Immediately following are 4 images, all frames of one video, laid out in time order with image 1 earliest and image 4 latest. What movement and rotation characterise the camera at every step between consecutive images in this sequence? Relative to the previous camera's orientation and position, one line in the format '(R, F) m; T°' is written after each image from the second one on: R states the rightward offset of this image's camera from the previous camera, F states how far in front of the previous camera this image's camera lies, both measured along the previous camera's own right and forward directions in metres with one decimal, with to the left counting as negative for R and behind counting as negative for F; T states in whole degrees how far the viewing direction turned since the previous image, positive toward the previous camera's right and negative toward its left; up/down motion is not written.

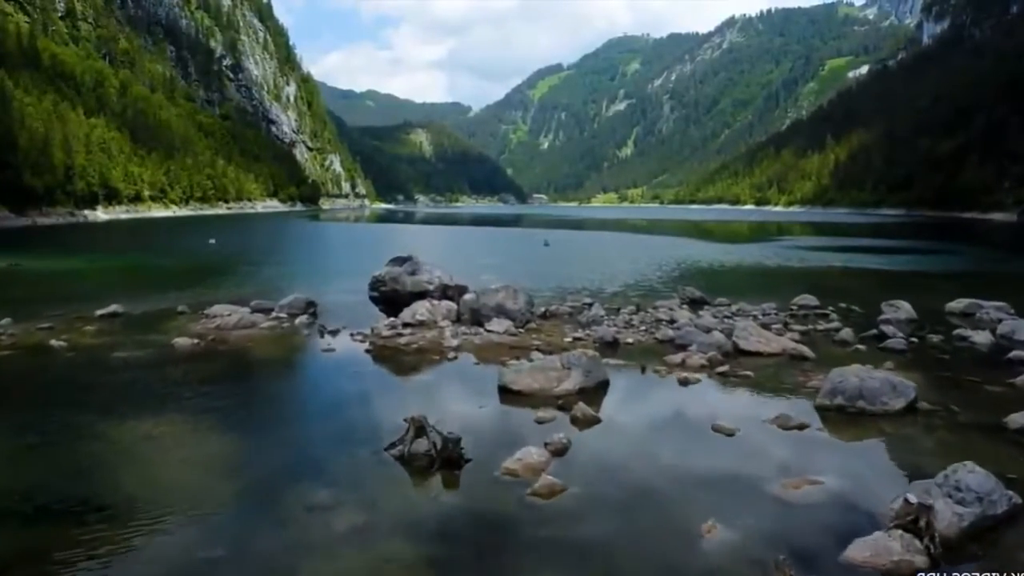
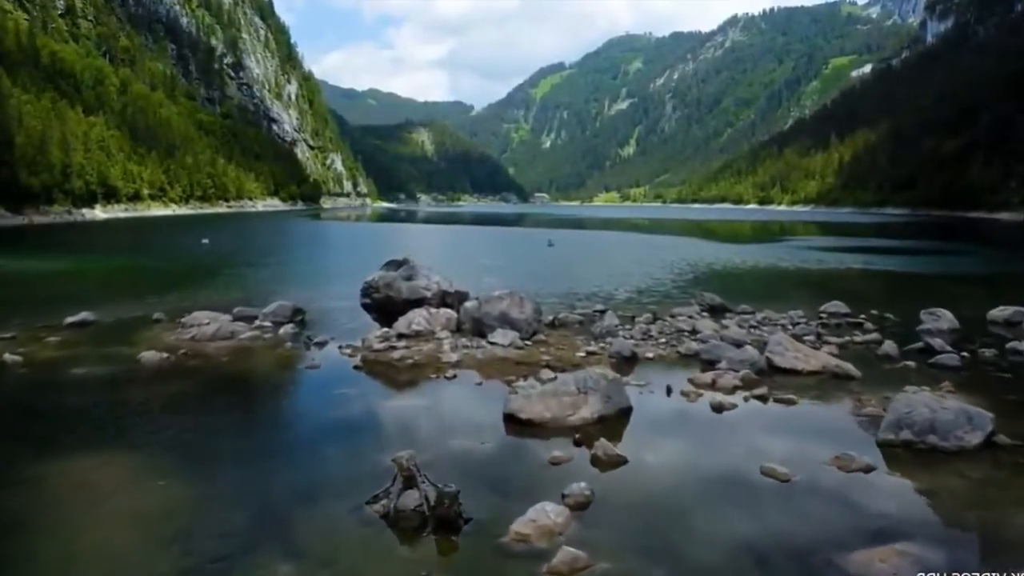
(-0.1, +3.3) m; 0°
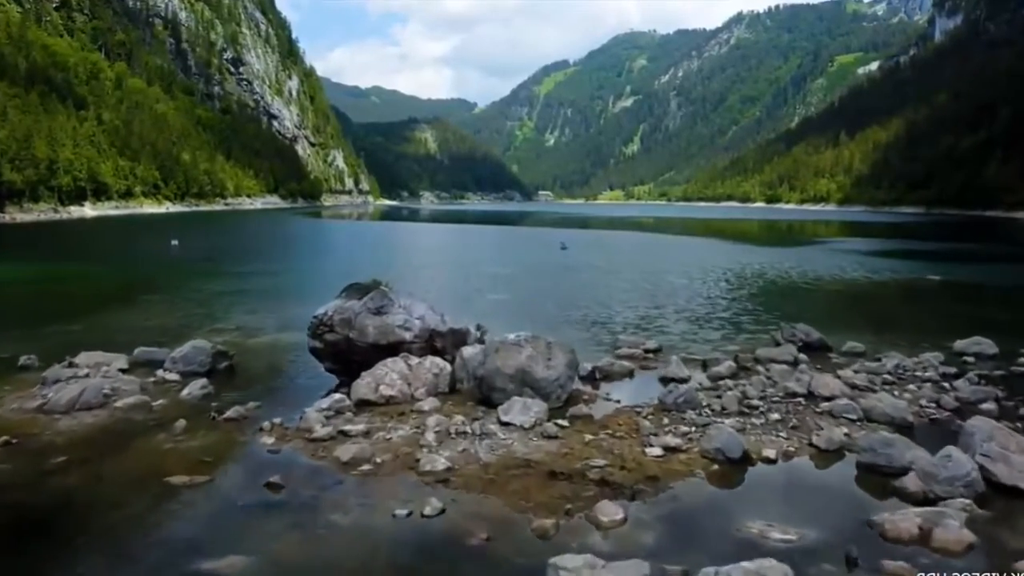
(-0.5, +11.2) m; 0°
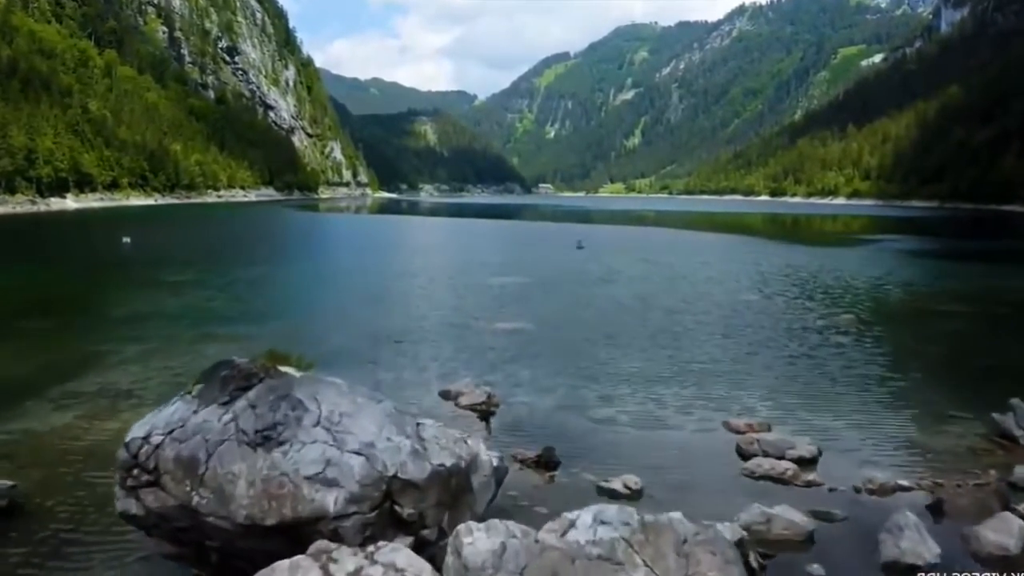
(-0.8, +12.7) m; 0°
